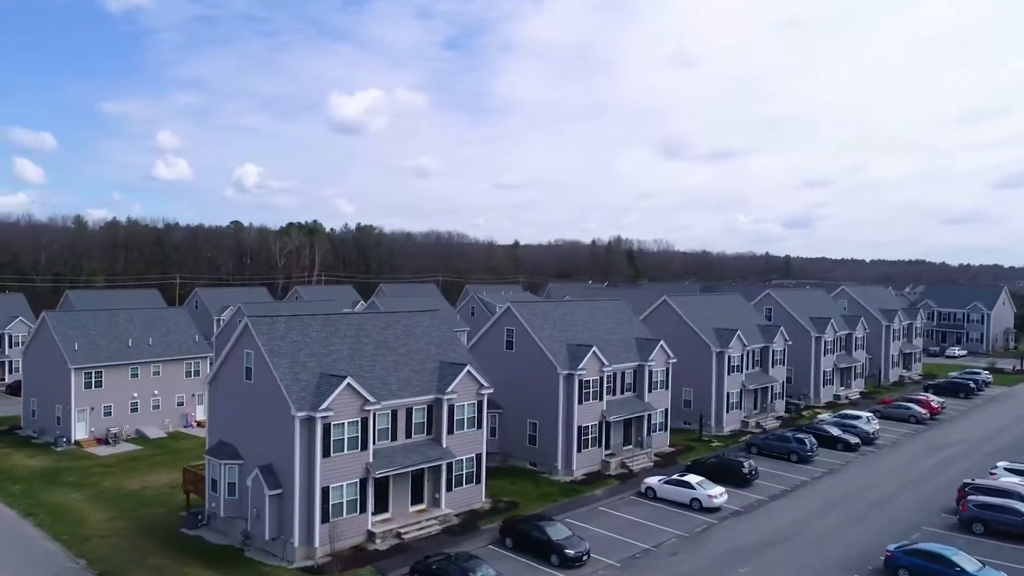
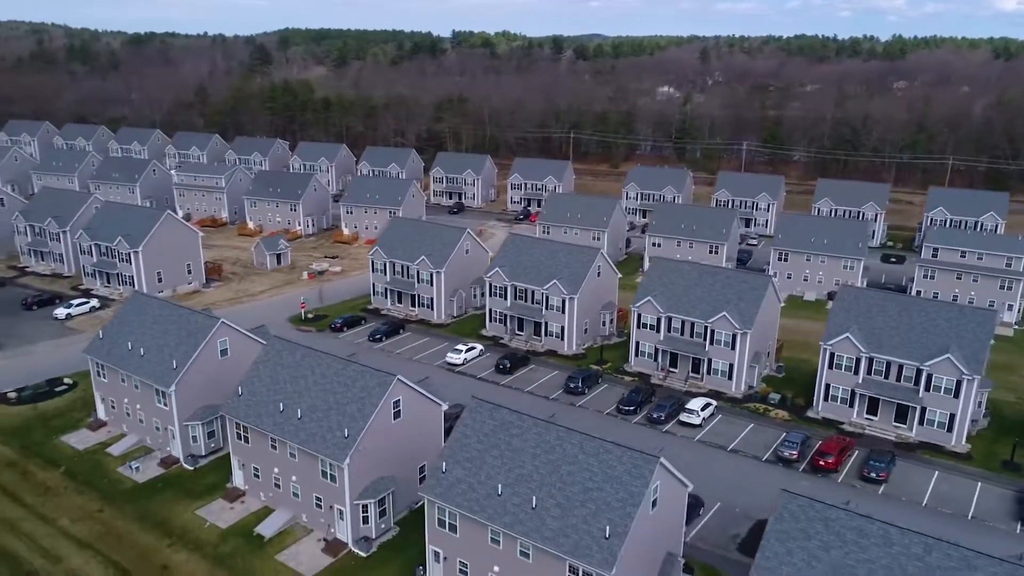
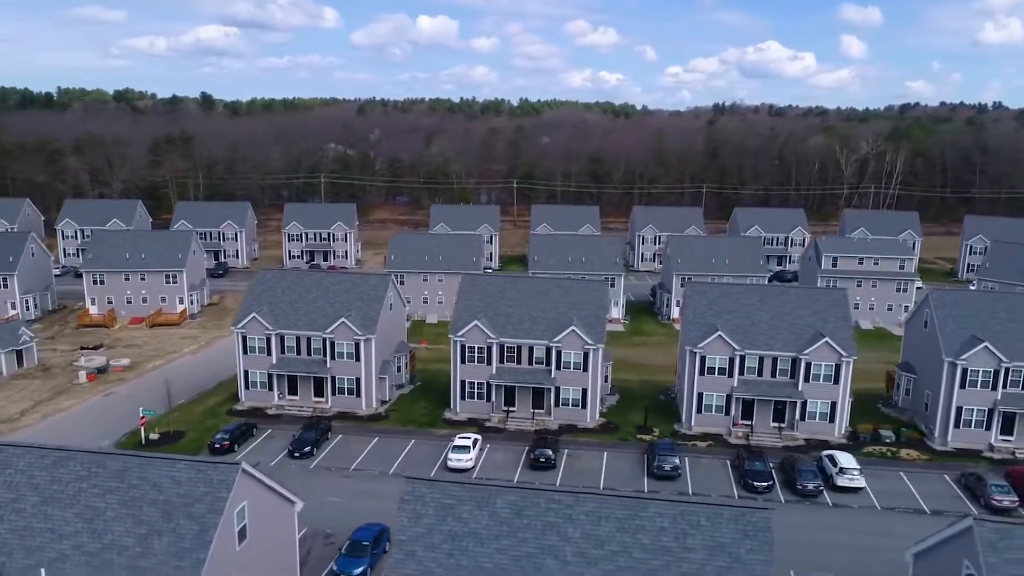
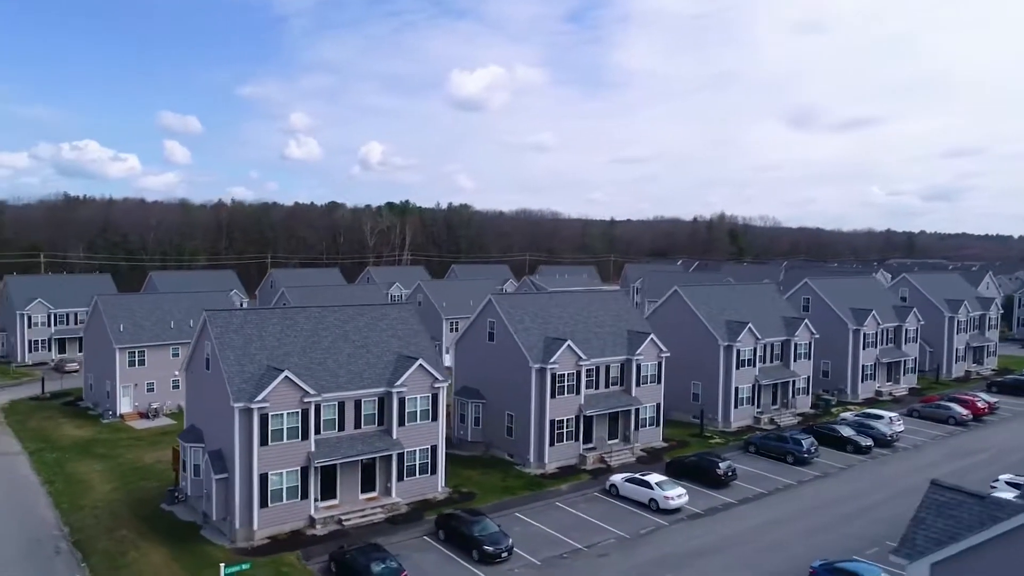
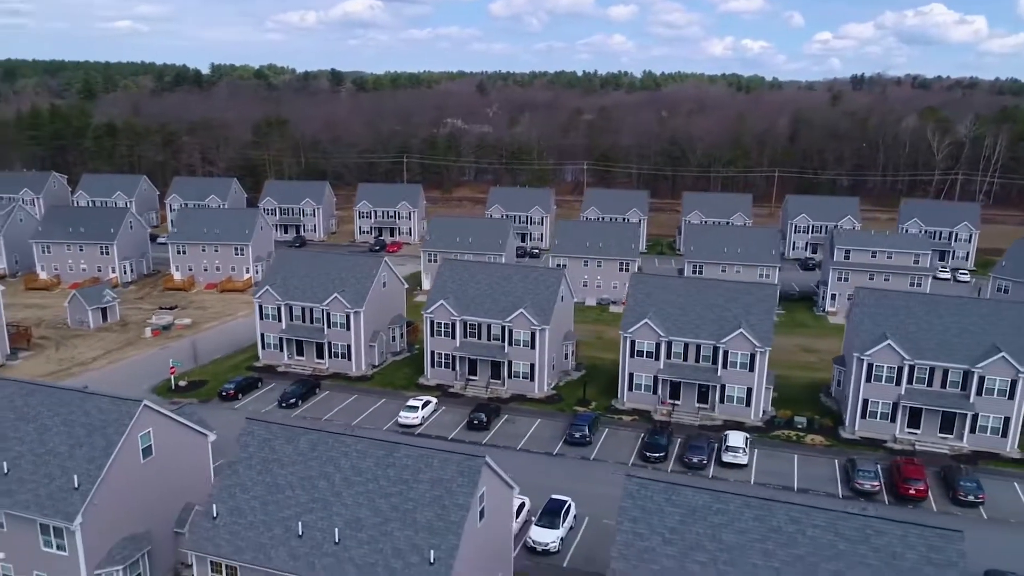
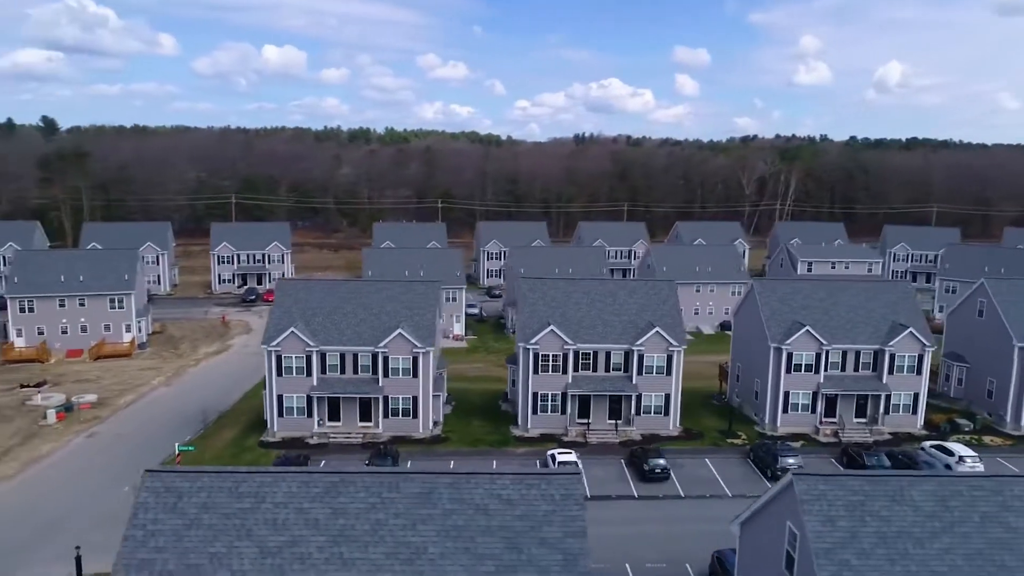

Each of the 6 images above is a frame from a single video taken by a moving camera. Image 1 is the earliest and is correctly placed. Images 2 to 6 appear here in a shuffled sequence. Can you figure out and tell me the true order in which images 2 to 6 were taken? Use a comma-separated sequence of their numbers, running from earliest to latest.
4, 6, 3, 5, 2
